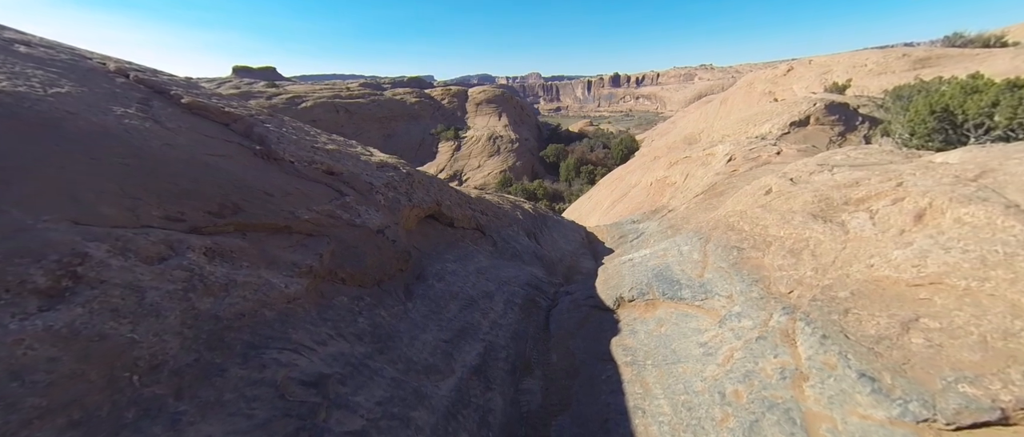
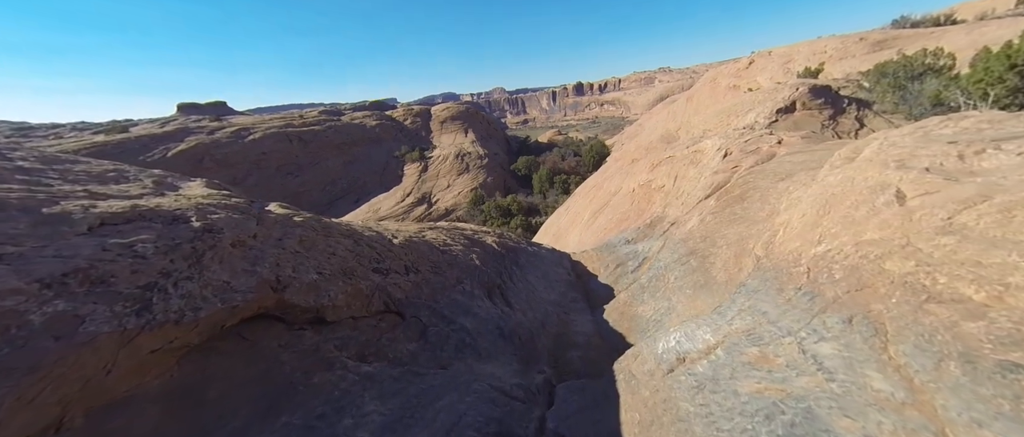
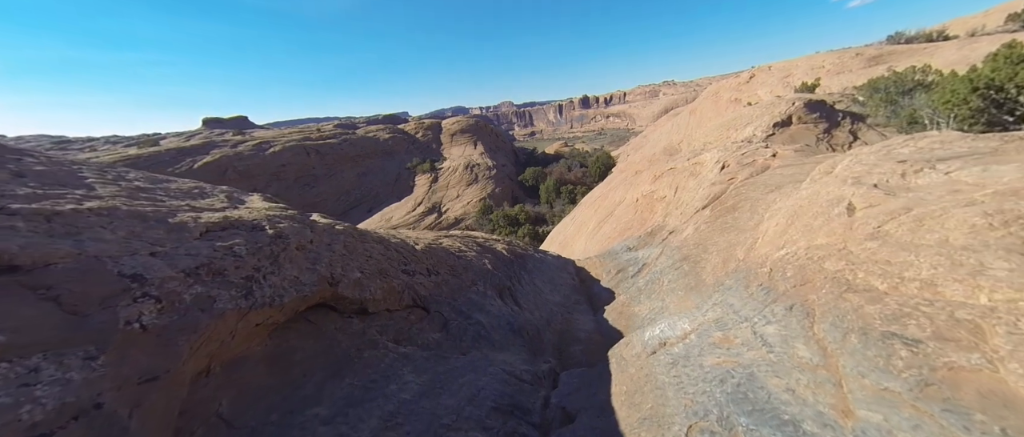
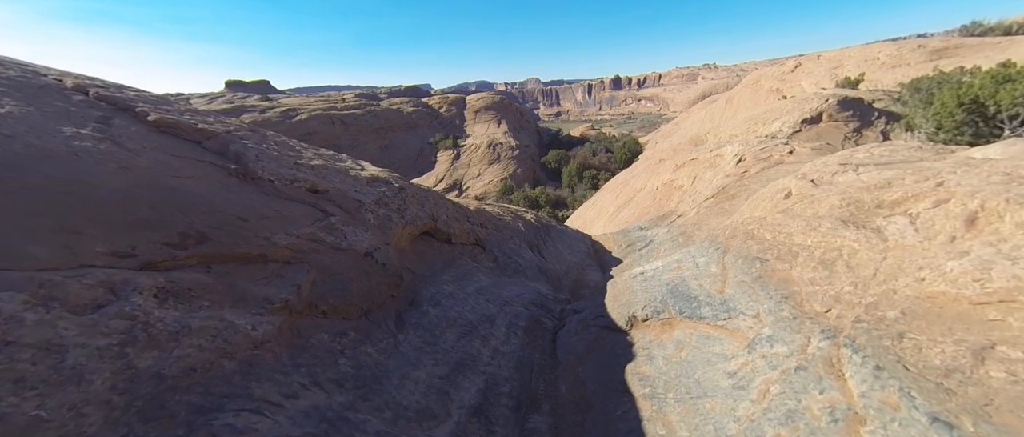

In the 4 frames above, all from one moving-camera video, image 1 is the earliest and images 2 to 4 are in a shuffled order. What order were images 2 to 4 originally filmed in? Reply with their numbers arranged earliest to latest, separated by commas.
4, 3, 2
